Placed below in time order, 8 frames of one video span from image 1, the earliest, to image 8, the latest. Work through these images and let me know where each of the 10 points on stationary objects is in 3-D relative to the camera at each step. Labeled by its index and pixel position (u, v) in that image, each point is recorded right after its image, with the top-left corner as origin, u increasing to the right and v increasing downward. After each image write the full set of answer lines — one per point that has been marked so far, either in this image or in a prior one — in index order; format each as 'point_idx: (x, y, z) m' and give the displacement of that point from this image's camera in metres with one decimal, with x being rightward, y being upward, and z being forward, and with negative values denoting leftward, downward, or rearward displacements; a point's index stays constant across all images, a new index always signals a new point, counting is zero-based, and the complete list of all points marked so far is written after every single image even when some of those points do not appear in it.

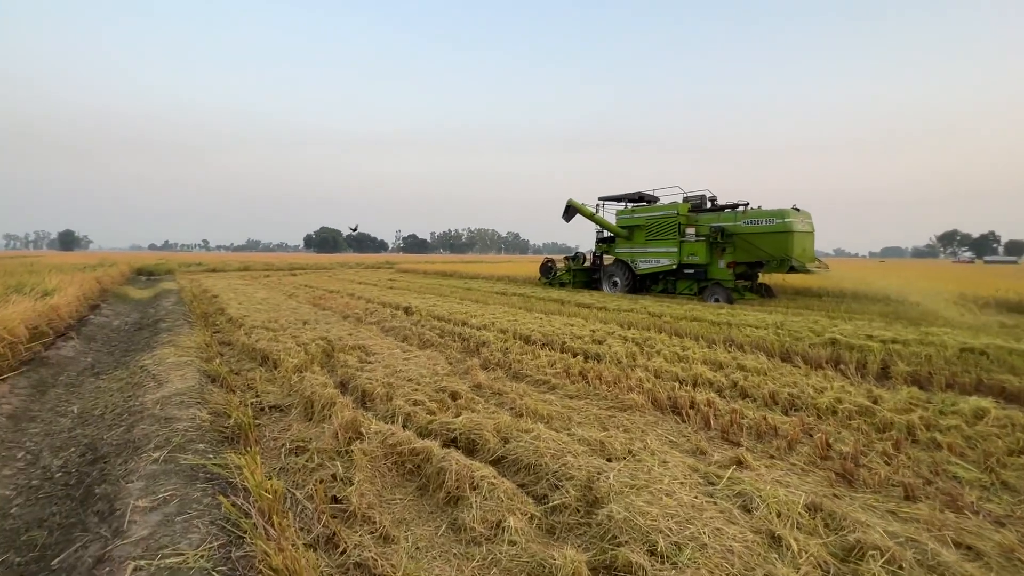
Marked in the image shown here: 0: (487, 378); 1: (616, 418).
0: (-0.2, -1.0, +5.2) m
1: (+1.0, -1.2, +4.1) m
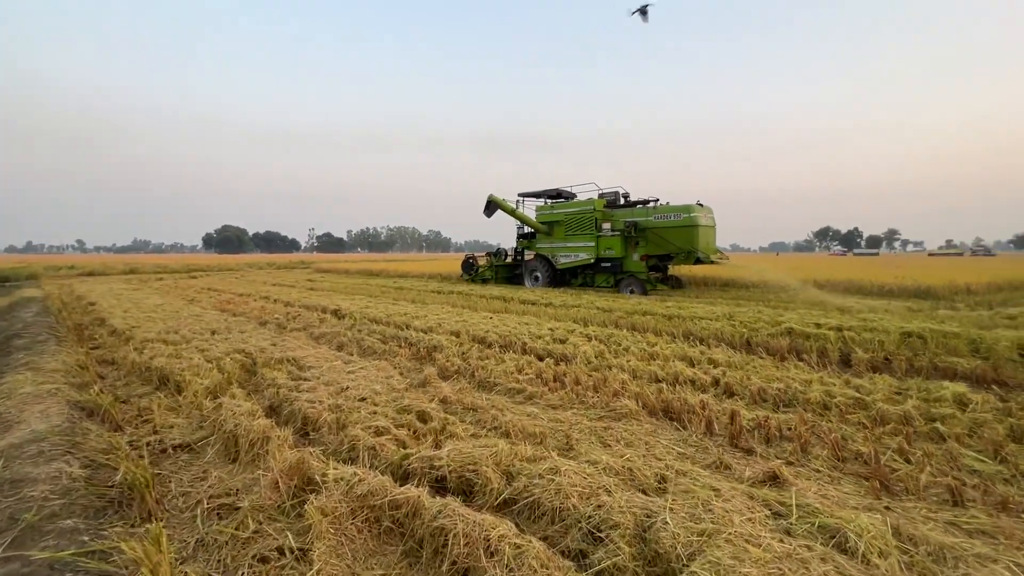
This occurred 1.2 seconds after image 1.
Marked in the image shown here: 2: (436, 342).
0: (-0.5, -1.0, +4.4) m
1: (+0.9, -1.1, +3.6) m
2: (-1.0, -0.7, +6.4) m
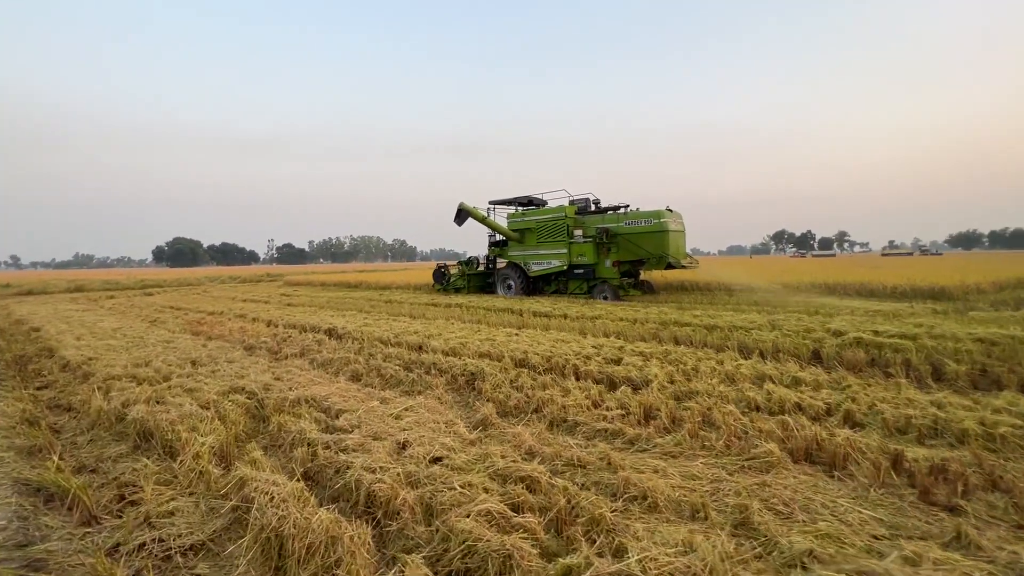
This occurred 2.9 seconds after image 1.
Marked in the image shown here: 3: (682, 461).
0: (+0.2, -1.1, +3.5) m
1: (+1.6, -1.2, +2.8) m
2: (-0.5, -0.9, +5.5) m
3: (+1.1, -1.1, +3.1) m
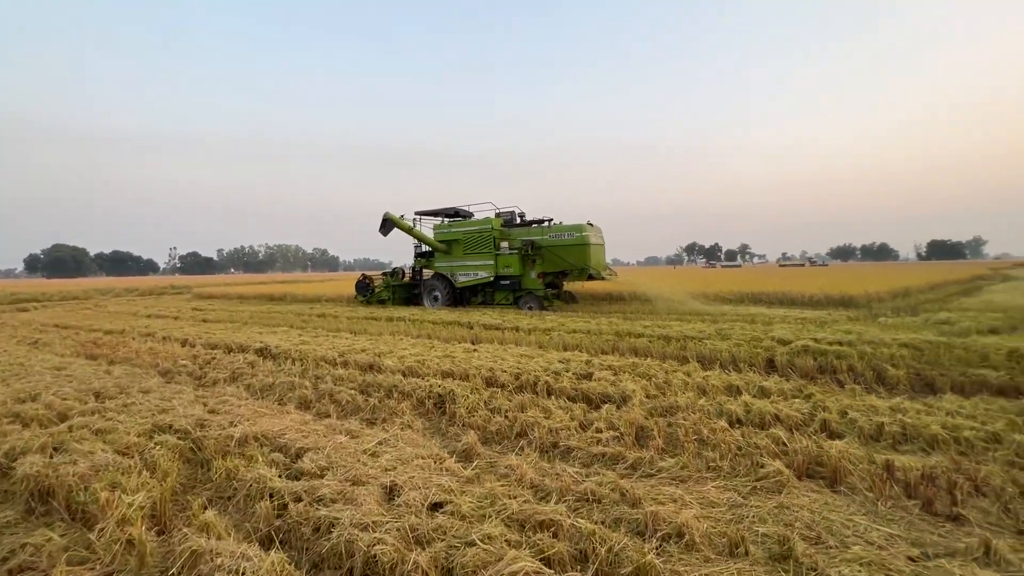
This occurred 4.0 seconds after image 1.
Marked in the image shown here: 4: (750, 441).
0: (+0.2, -1.2, +3.2) m
1: (+1.7, -1.3, +2.7) m
2: (-0.8, -1.1, +5.0) m
3: (+1.1, -1.2, +2.9) m
4: (+1.8, -1.2, +3.6) m
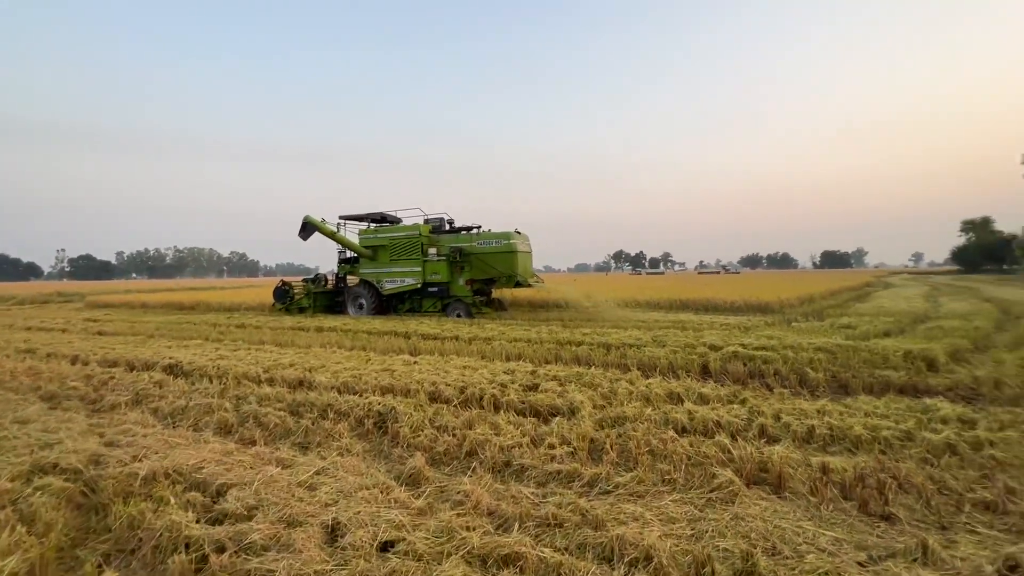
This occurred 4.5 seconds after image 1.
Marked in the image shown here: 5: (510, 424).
0: (-0.1, -1.3, +3.0) m
1: (+1.4, -1.4, +2.7) m
2: (-1.3, -1.2, +4.7) m
3: (+0.9, -1.3, +2.9) m
4: (+1.5, -1.3, +3.7) m
5: (0.0, -1.2, +4.2) m
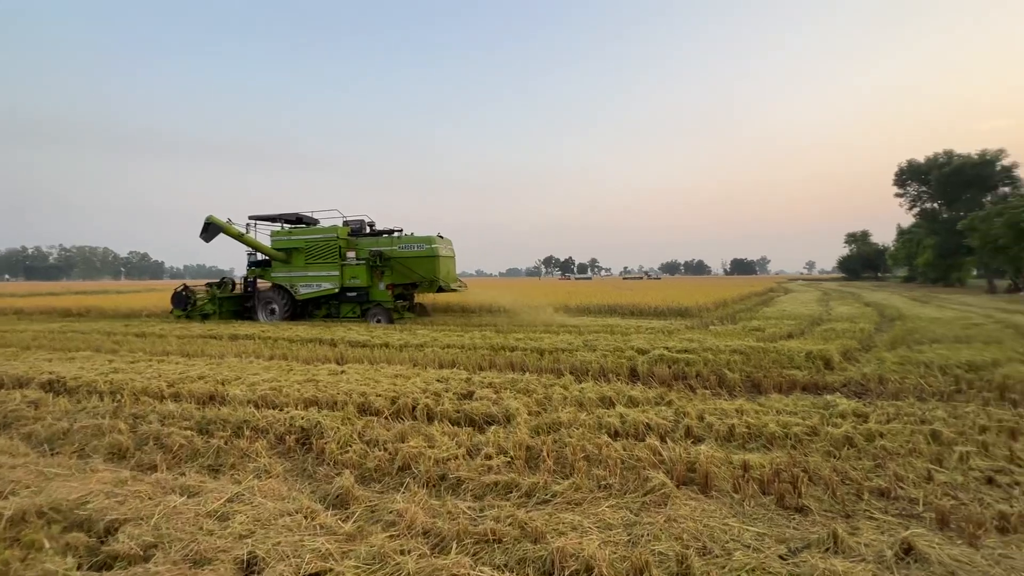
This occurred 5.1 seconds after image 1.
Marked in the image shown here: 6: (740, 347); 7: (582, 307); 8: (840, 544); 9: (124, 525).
0: (-0.5, -1.3, +2.9) m
1: (+1.1, -1.4, +2.8) m
2: (-2.0, -1.2, +4.4) m
3: (+0.5, -1.4, +2.9) m
4: (+1.0, -1.3, +3.7) m
5: (-0.6, -1.3, +4.1) m
6: (+4.1, -1.1, +8.4) m
7: (+2.6, -0.7, +16.9) m
8: (+1.8, -1.4, +2.6) m
9: (-2.1, -1.3, +2.5) m
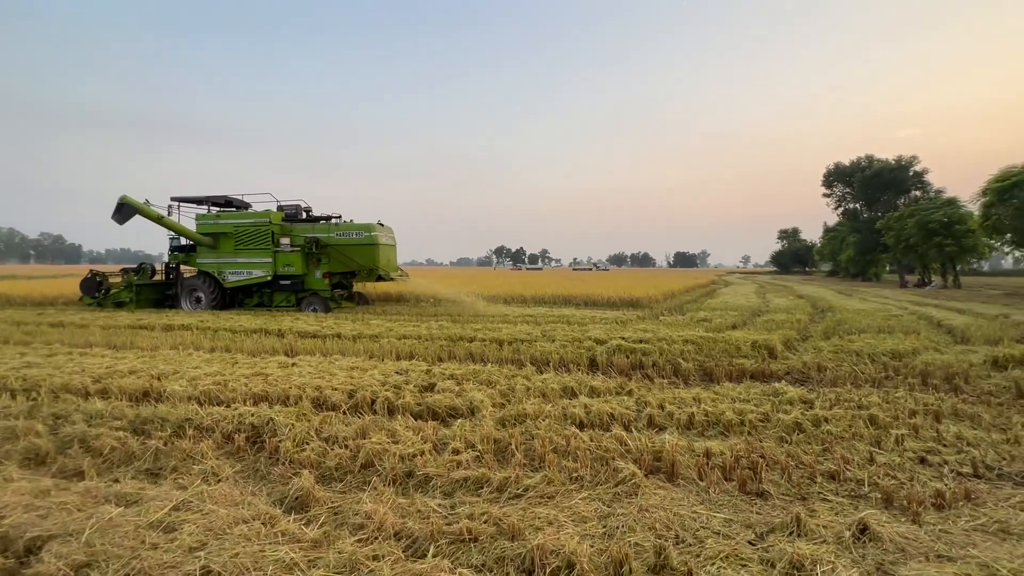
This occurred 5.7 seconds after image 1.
0: (-0.7, -1.3, +2.8) m
1: (+0.9, -1.4, +2.9) m
2: (-2.3, -1.1, +4.1) m
3: (+0.3, -1.3, +2.9) m
4: (+0.7, -1.2, +3.8) m
5: (-0.9, -1.2, +4.0) m
6: (+3.3, -0.9, +8.7) m
7: (+1.0, -0.4, +17.0) m
8: (+1.7, -1.4, +2.7) m
9: (-2.2, -1.2, +2.2) m
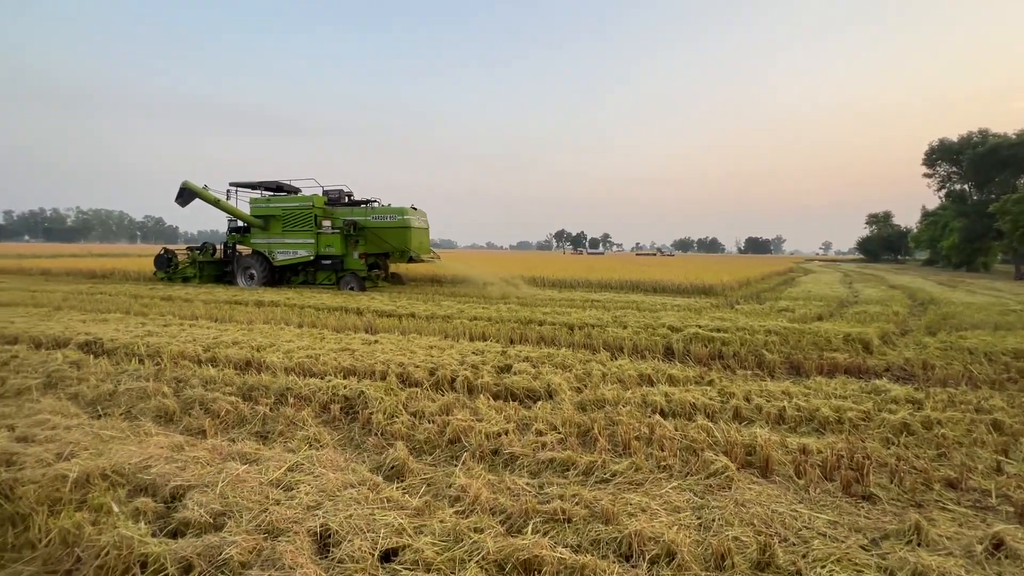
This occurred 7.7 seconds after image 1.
0: (-0.2, -1.2, +2.8) m
1: (+1.5, -1.3, +2.7) m
2: (-1.5, -0.9, +4.3) m
3: (+0.9, -1.2, +2.8) m
4: (+1.3, -1.1, +3.7) m
5: (-0.2, -1.0, +4.0) m
6: (+4.6, -0.7, +8.2) m
7: (+3.3, +0.2, +16.7) m
8: (+2.2, -1.3, +2.5) m
9: (-1.7, -1.1, +2.4) m
